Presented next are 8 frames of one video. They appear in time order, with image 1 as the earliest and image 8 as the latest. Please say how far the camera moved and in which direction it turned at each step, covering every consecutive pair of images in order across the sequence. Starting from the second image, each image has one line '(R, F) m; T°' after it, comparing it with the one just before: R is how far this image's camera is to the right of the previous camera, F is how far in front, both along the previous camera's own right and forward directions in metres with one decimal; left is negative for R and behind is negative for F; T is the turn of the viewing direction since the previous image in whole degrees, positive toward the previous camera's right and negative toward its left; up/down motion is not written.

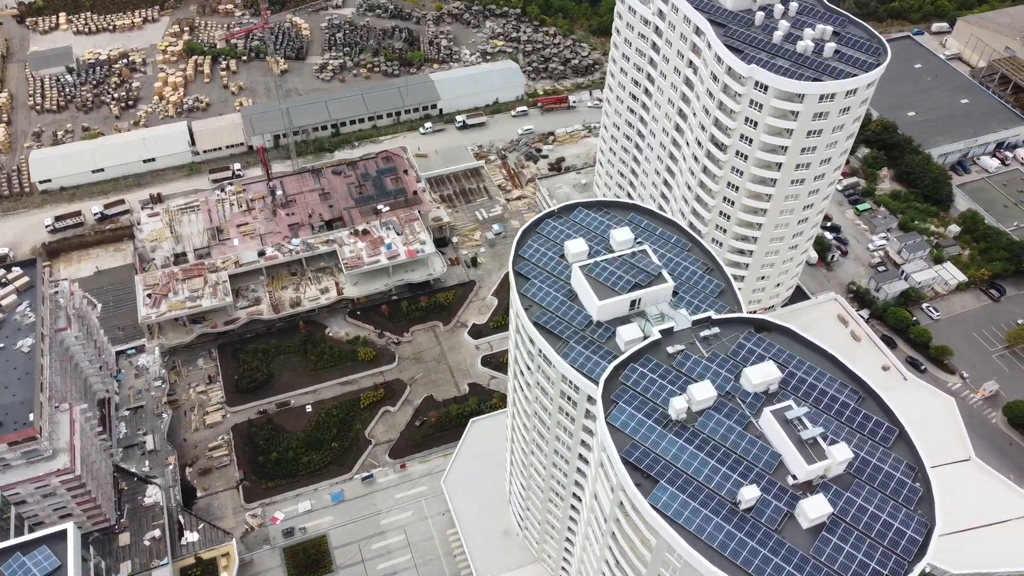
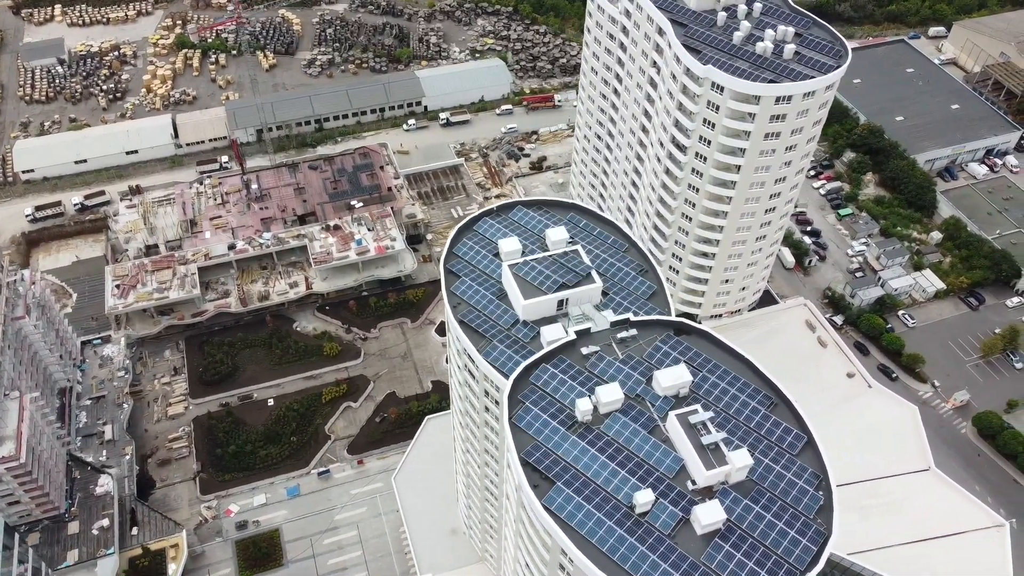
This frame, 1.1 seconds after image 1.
(+6.7, +0.4) m; -1°
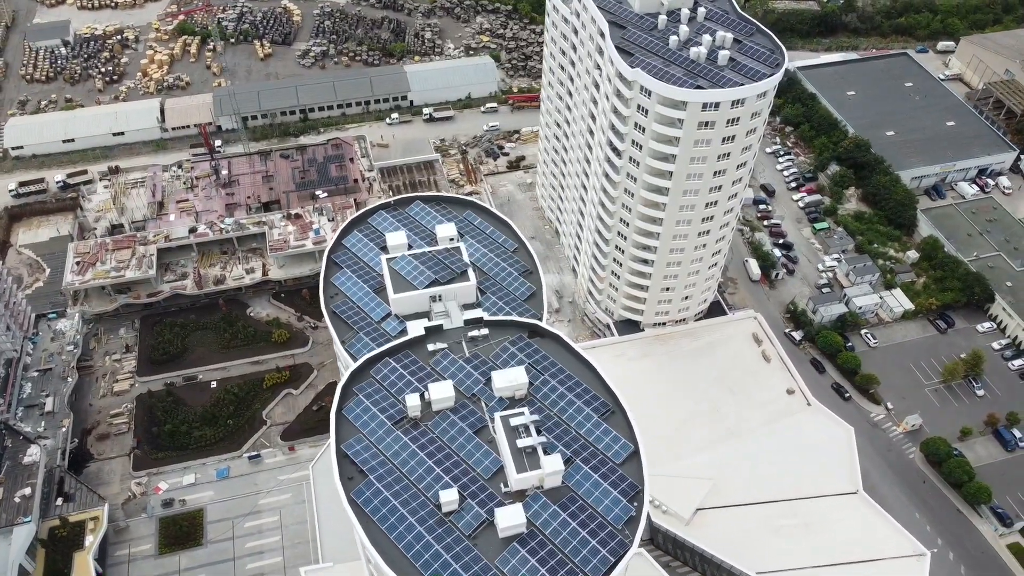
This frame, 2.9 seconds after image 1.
(+12.6, +0.5) m; -3°
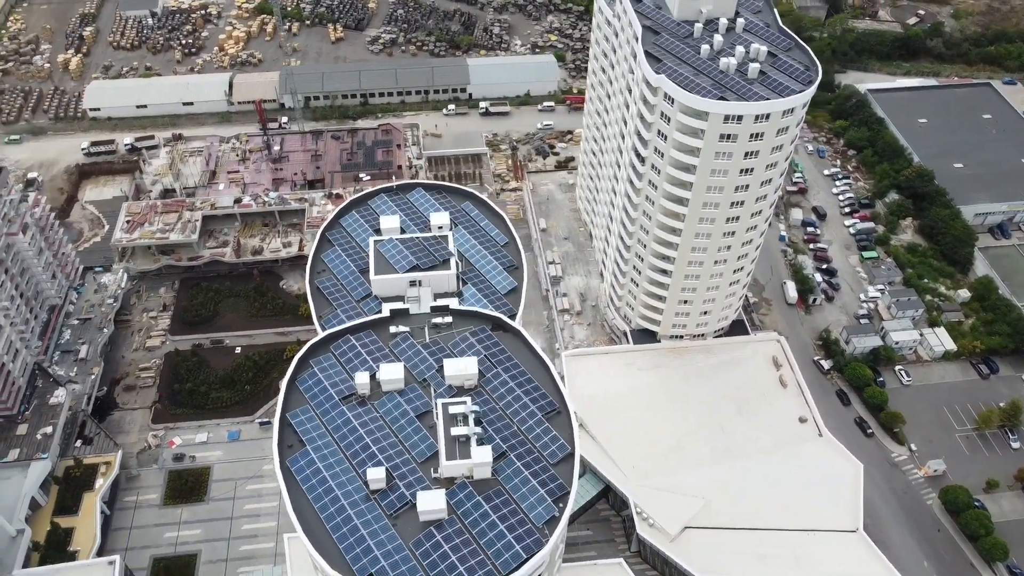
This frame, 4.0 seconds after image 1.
(+7.5, +0.1) m; -5°
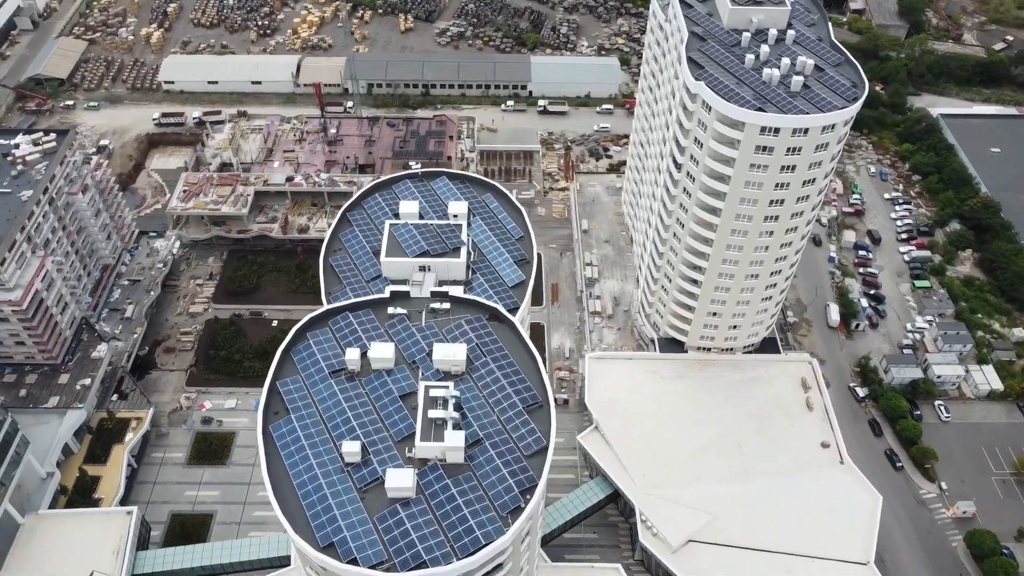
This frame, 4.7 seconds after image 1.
(+4.6, -0.2) m; -5°
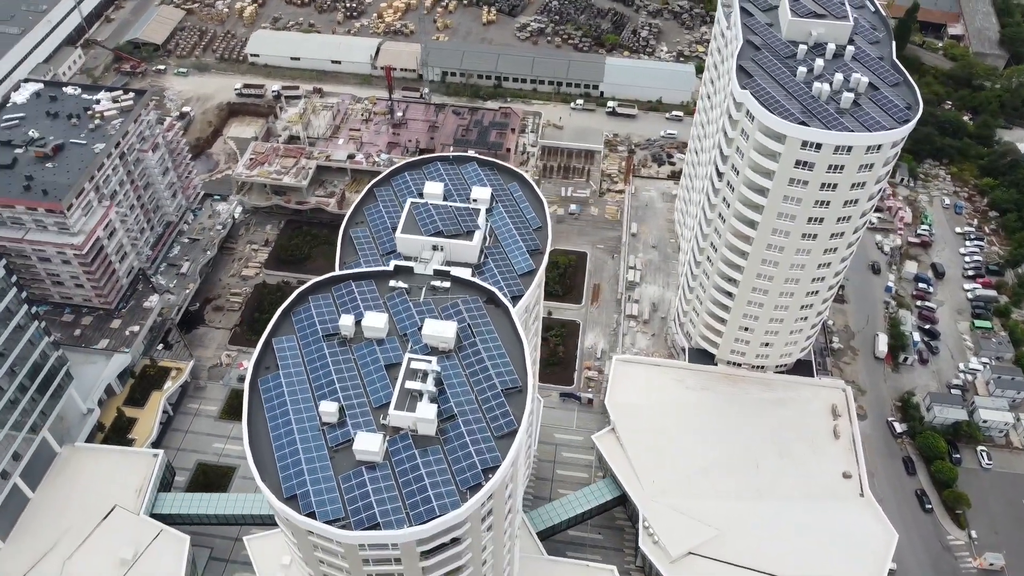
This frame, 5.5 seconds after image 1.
(+5.6, -0.5) m; -6°
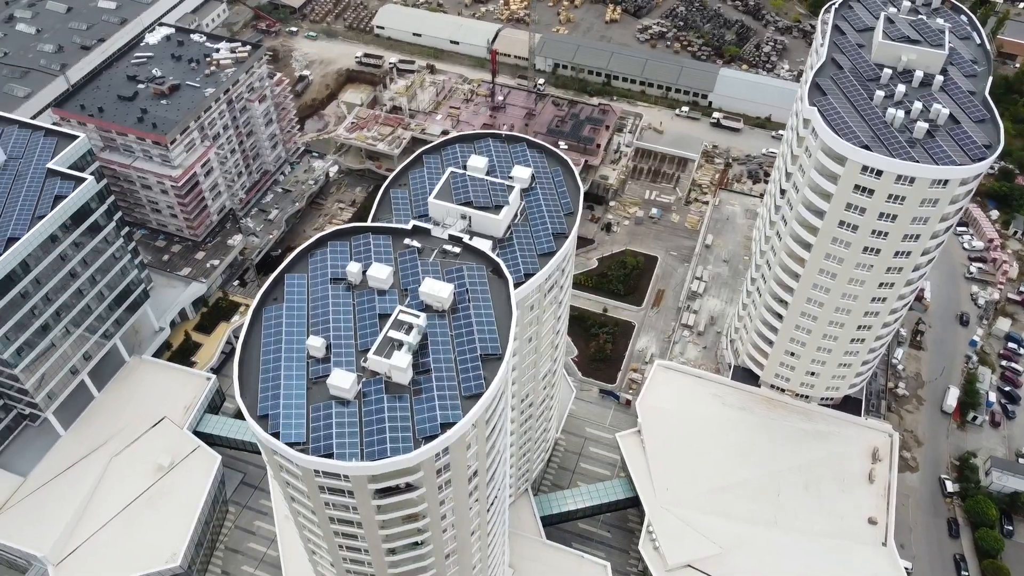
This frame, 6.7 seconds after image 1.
(+8.2, -1.0) m; -8°
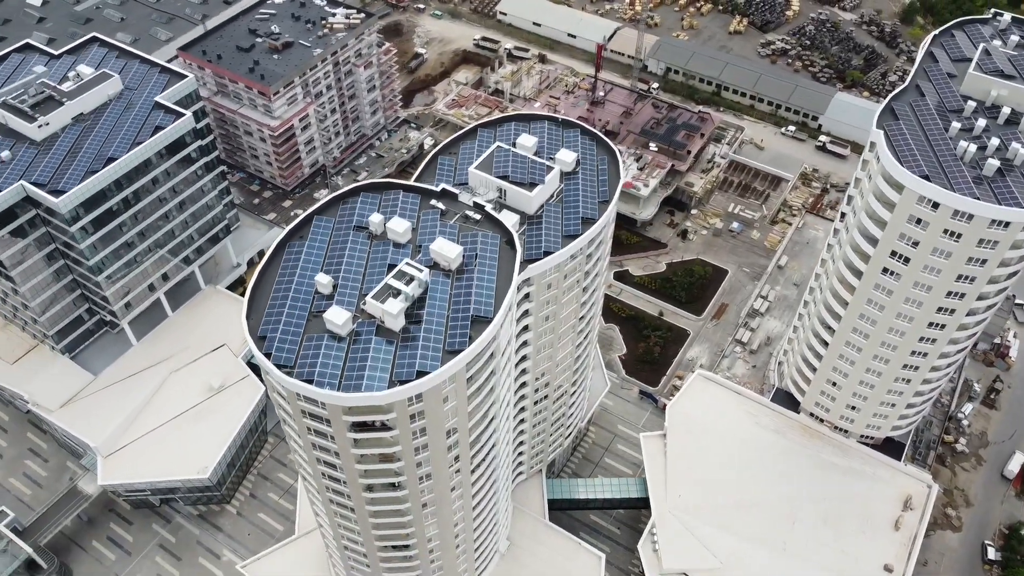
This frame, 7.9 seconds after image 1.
(+8.1, -1.3) m; -8°
